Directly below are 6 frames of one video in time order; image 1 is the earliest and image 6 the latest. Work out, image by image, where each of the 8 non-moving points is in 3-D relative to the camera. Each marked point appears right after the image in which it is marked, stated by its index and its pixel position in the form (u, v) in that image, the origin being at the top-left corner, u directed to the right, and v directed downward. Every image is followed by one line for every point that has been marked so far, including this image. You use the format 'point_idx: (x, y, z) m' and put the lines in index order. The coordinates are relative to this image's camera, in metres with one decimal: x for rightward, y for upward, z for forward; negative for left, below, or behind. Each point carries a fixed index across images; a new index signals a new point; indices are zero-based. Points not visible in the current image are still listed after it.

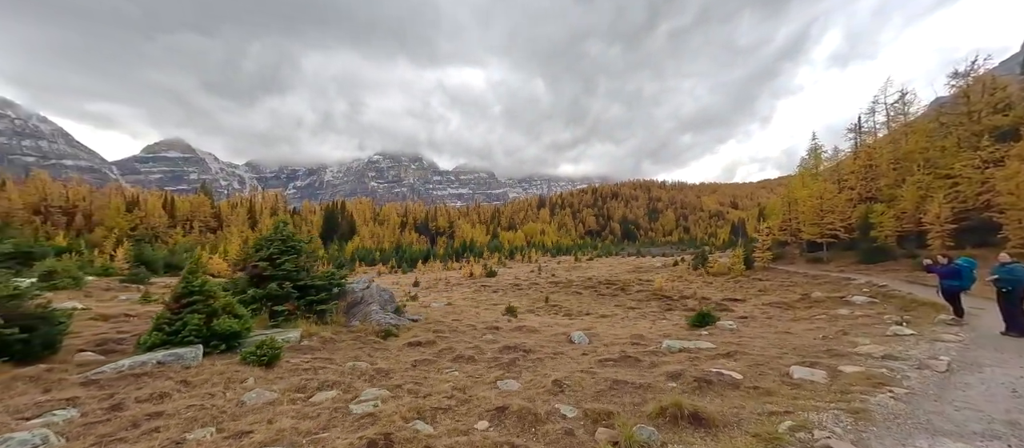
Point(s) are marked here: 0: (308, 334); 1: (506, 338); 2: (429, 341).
0: (-3.6, -2.0, +7.8) m
1: (-0.1, -2.3, +8.8) m
2: (-1.5, -2.2, +8.1) m
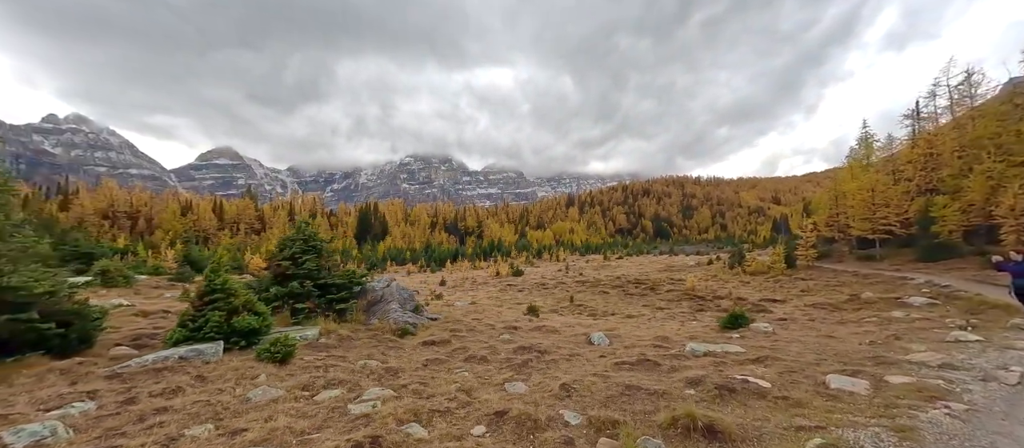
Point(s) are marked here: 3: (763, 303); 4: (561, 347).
0: (-3.3, -1.9, +7.8) m
1: (+0.2, -2.3, +8.6) m
2: (-1.3, -2.1, +8.0) m
3: (+9.7, -3.1, +16.8) m
4: (+0.8, -2.1, +7.6) m
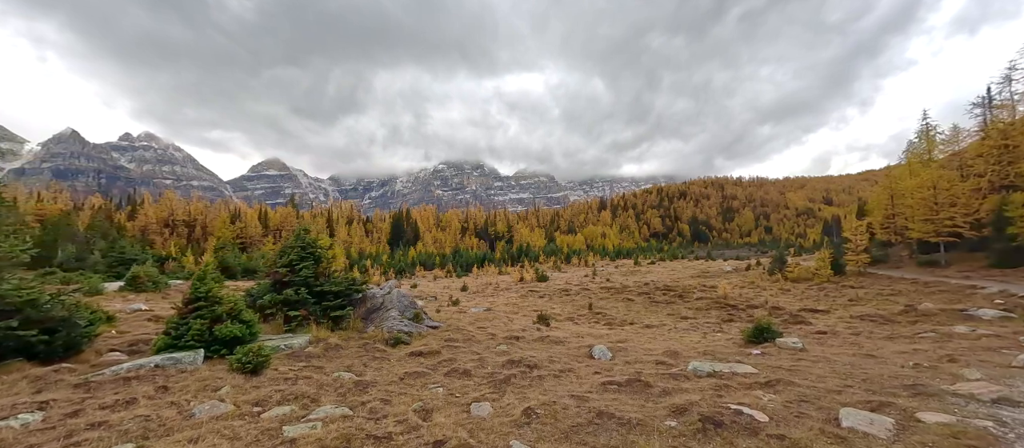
0: (-3.4, -2.0, +7.5) m
1: (+0.1, -2.3, +8.1) m
2: (-1.4, -2.2, +7.6) m
3: (+10.2, -3.2, +15.5) m
4: (+0.7, -2.2, +7.0) m
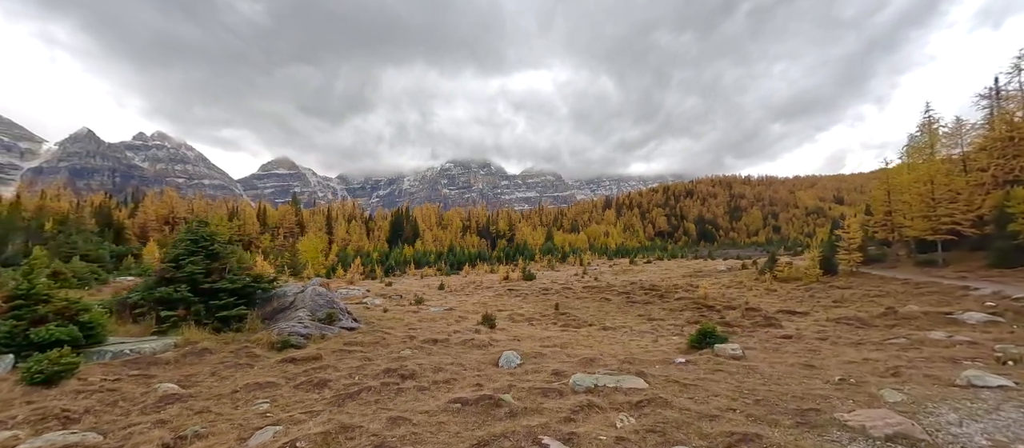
0: (-5.0, -1.8, +6.7) m
1: (-1.5, -2.2, +7.2) m
2: (-3.0, -2.0, +6.7) m
3: (+8.7, -3.0, +14.5) m
4: (-1.0, -2.1, +6.2) m
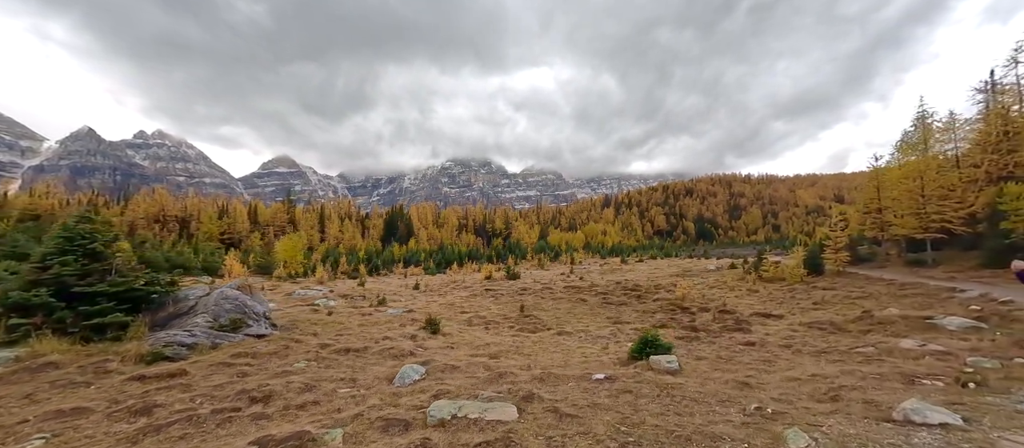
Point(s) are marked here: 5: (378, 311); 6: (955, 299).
0: (-6.4, -1.8, +5.9) m
1: (-2.9, -2.1, +6.3) m
2: (-4.4, -2.0, +5.9) m
3: (+7.3, -3.0, +13.6) m
4: (-2.4, -2.0, +5.3) m
5: (-4.7, -3.0, +15.1) m
6: (+12.9, -2.2, +12.8) m
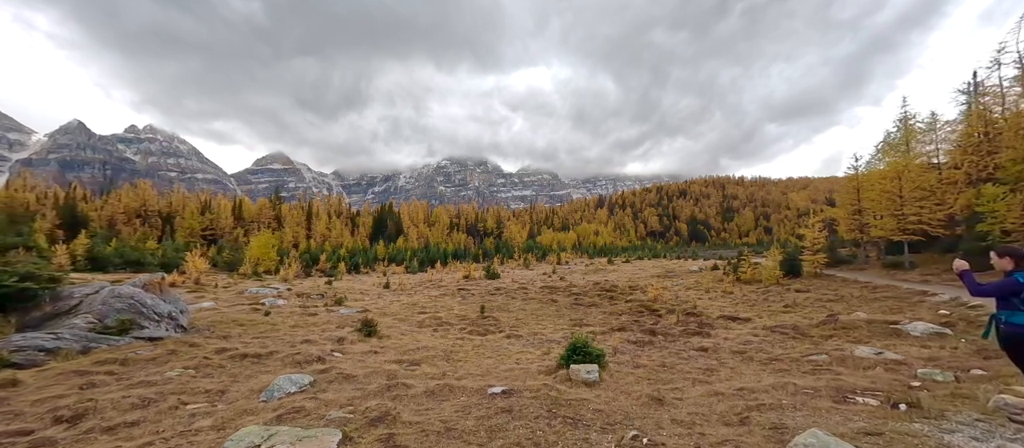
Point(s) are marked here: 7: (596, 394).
0: (-7.8, -1.6, +5.1) m
1: (-4.2, -2.0, +5.6) m
2: (-5.7, -1.8, +5.1) m
3: (+5.9, -2.9, +13.0) m
4: (-3.7, -1.9, +4.5) m
5: (-6.1, -2.8, +14.3) m
6: (+11.5, -2.2, +12.3) m
7: (+1.0, -2.0, +5.1) m
